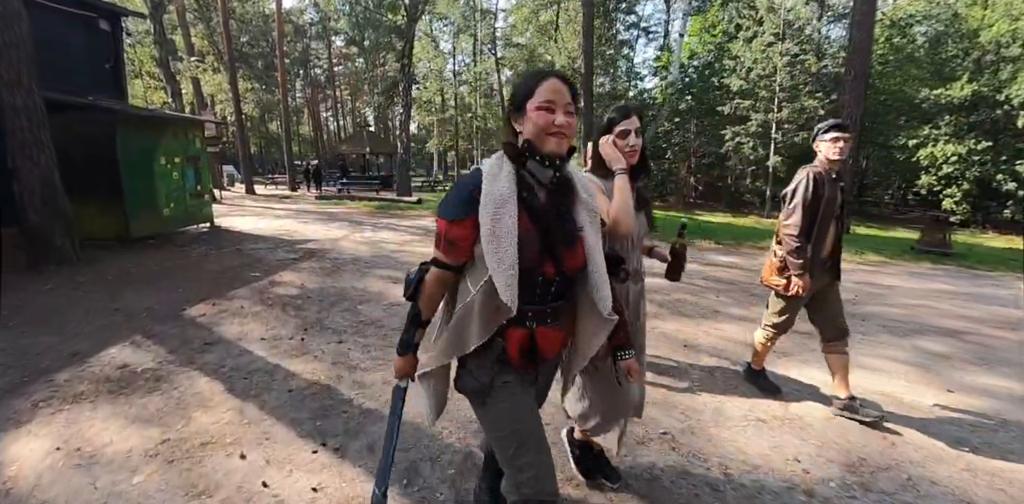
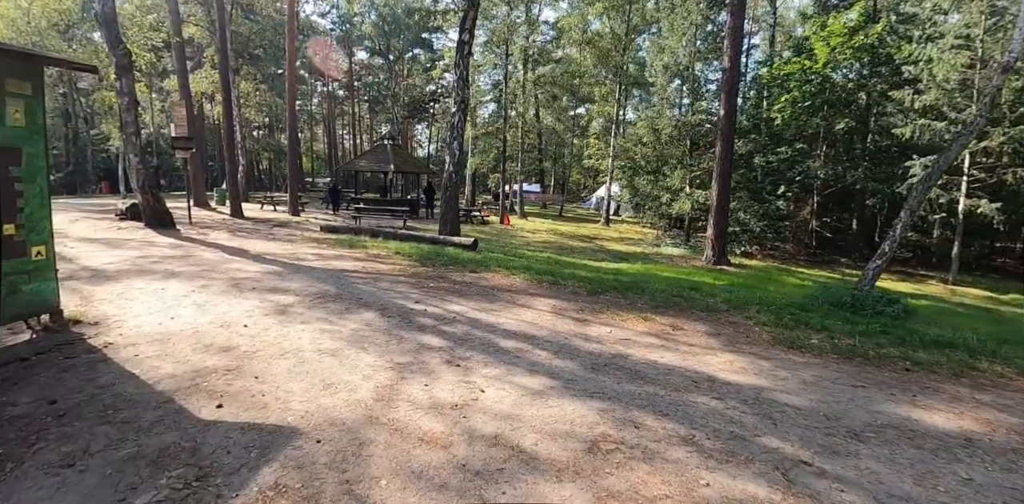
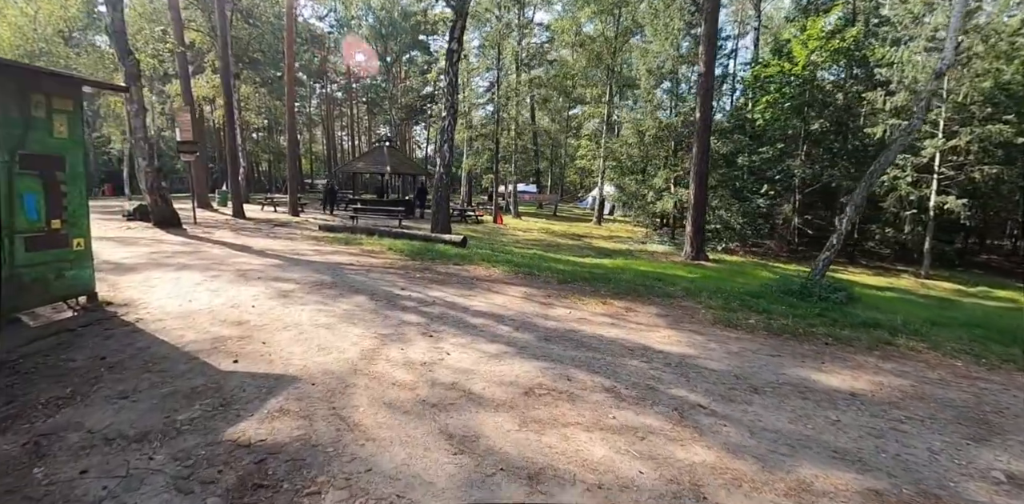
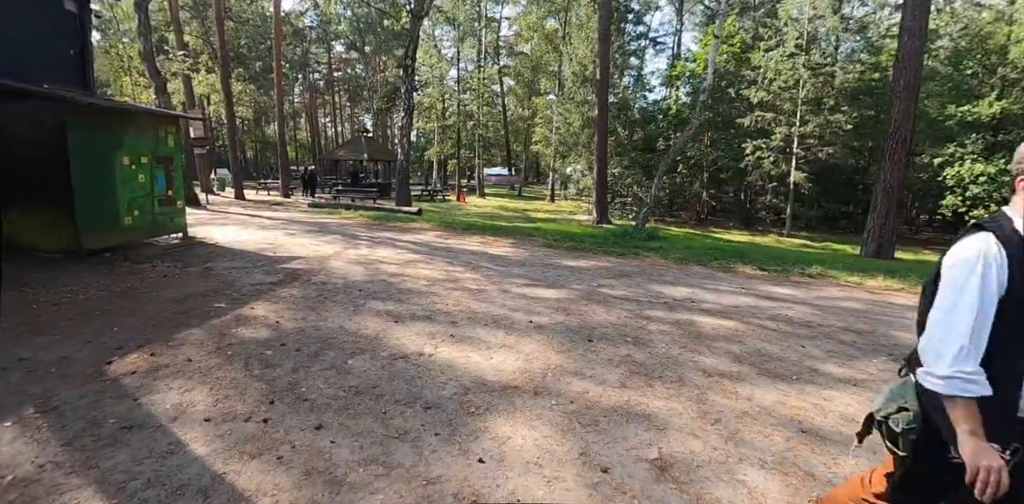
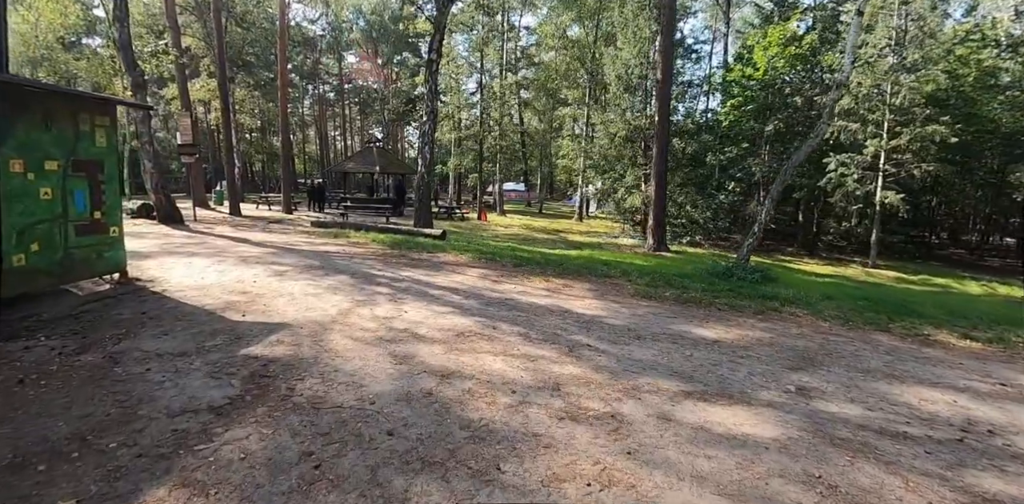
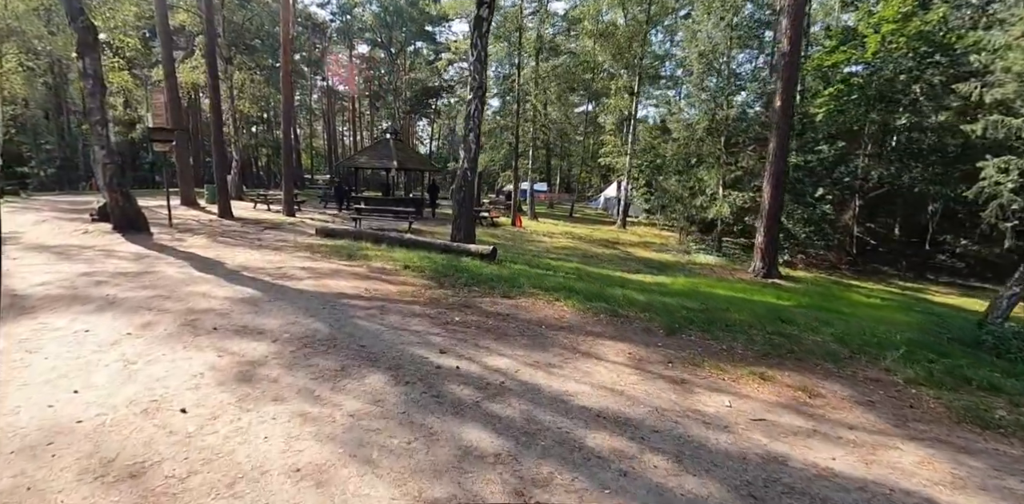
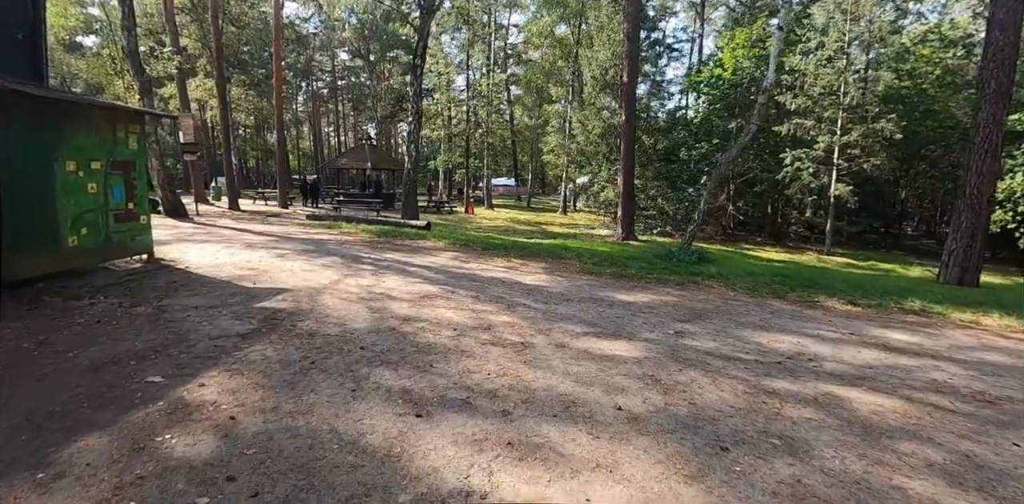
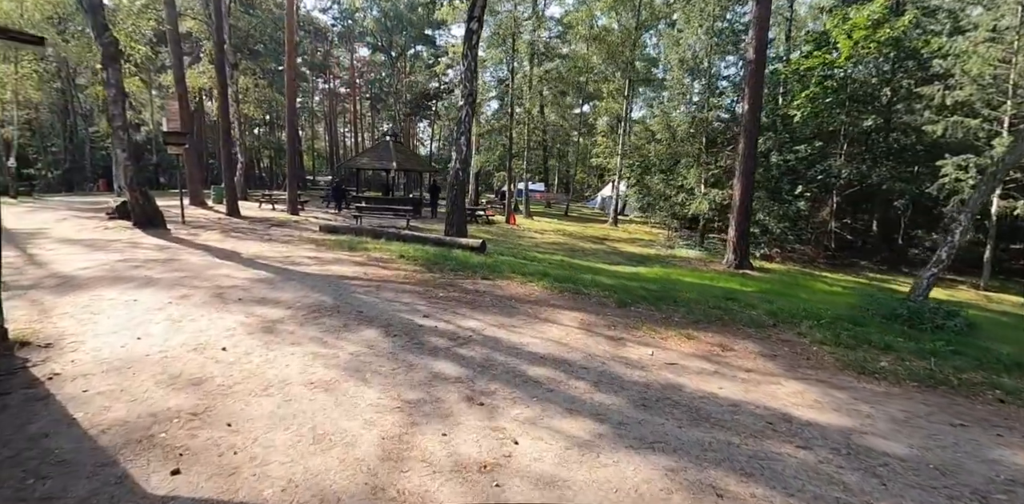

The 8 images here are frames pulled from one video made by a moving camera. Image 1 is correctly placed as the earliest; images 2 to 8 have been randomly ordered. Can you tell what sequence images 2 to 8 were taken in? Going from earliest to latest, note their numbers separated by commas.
4, 7, 5, 3, 2, 8, 6
